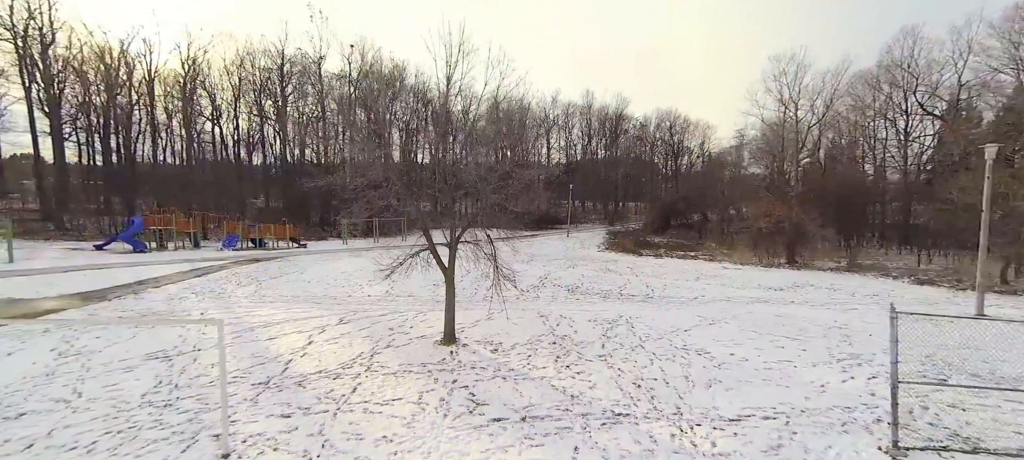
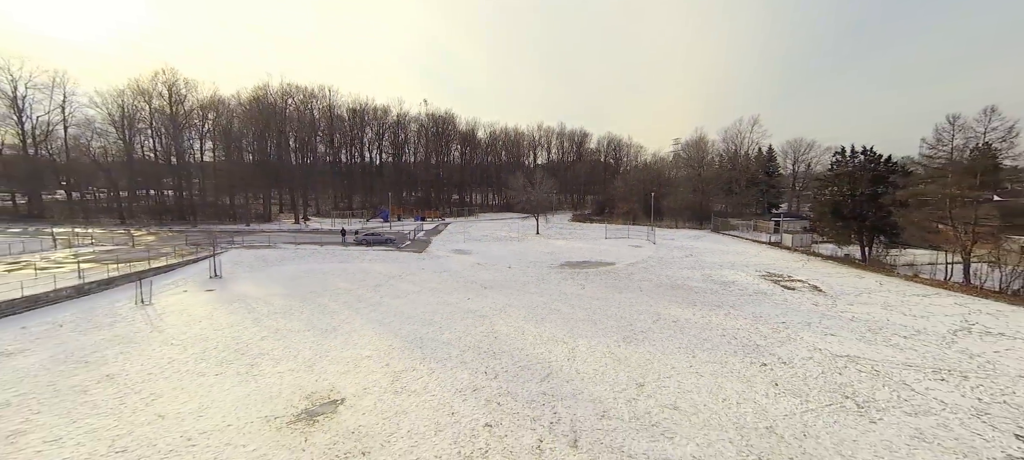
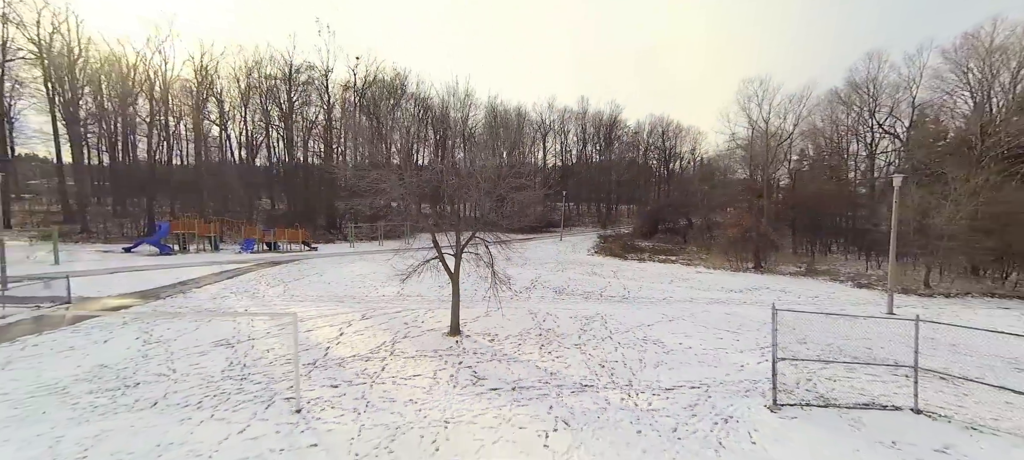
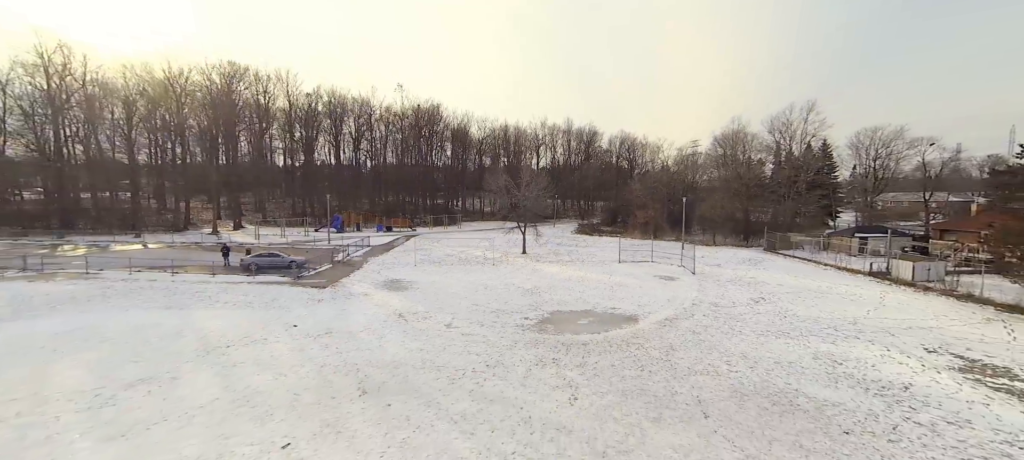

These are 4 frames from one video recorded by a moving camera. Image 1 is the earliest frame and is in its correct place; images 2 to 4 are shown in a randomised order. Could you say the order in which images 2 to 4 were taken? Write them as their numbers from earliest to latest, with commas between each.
3, 4, 2
